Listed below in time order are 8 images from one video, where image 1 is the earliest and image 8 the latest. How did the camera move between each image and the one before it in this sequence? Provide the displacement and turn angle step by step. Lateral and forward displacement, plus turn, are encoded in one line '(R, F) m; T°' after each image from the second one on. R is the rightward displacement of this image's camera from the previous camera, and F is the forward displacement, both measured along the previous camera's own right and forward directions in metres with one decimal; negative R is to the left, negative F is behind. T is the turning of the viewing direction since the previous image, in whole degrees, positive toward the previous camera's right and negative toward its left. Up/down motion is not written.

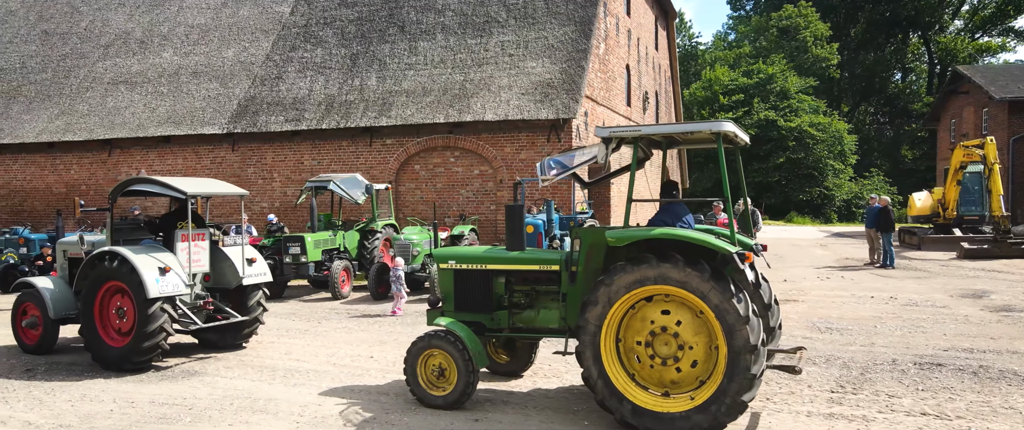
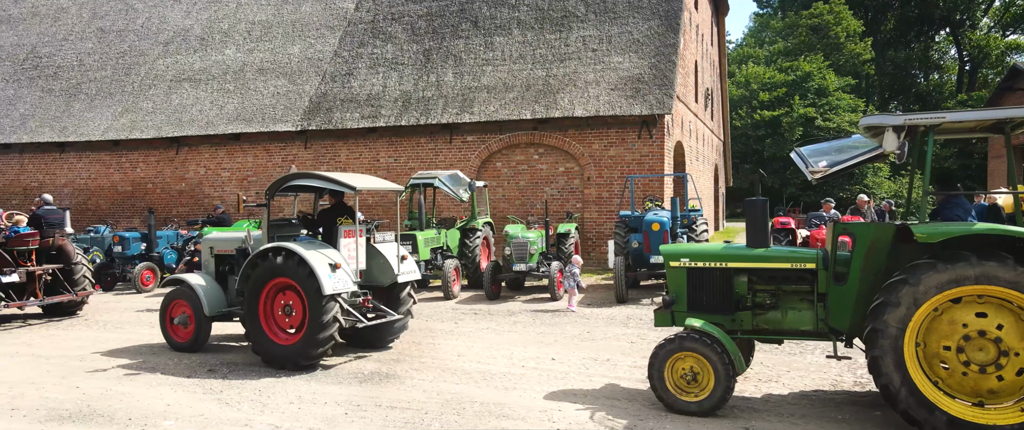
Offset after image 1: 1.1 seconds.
(-1.4, +0.2) m; -1°
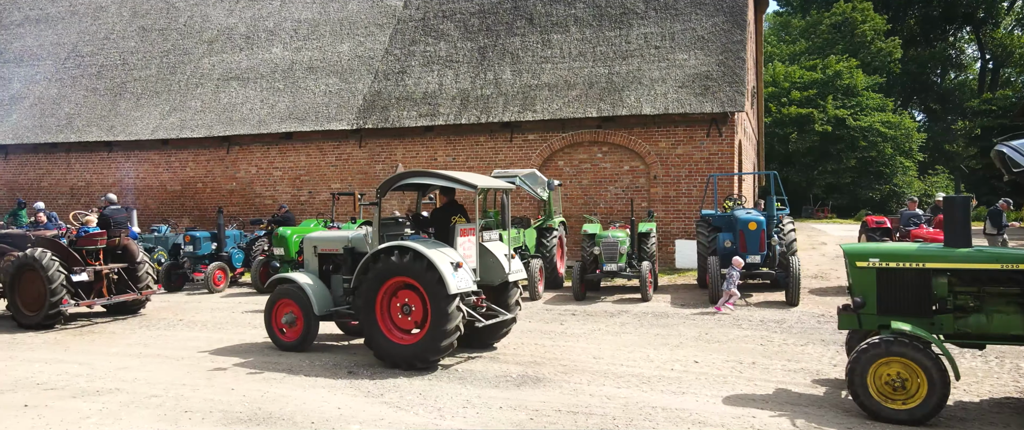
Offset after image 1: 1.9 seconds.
(-1.1, +0.2) m; -1°
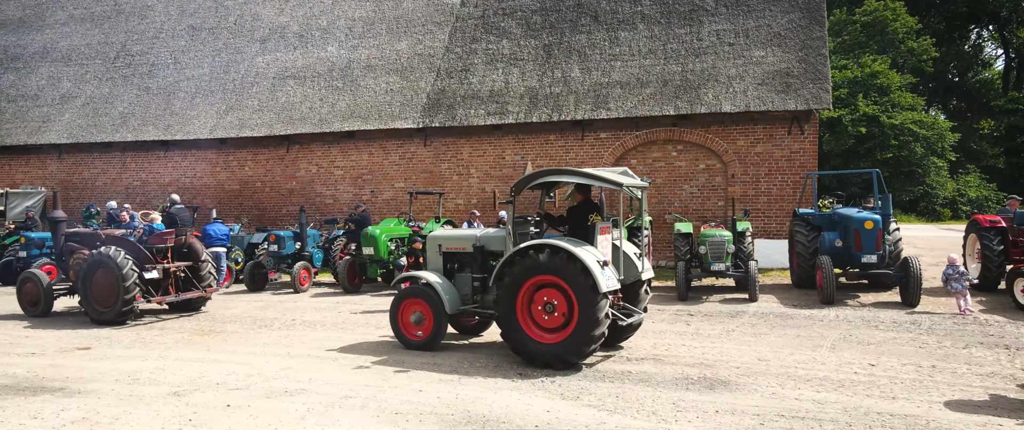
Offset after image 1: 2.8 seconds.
(-1.2, +0.1) m; -1°
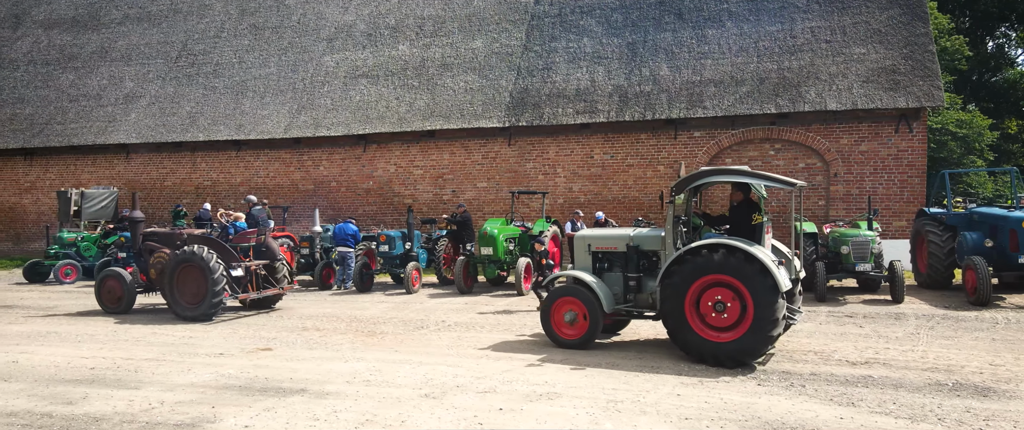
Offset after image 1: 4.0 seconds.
(-1.6, +0.1) m; -1°
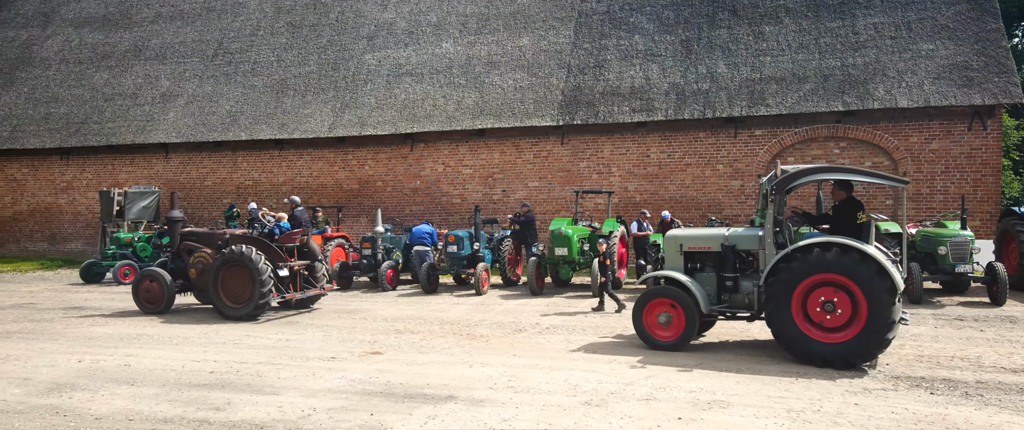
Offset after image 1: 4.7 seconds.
(-1.0, +0.2) m; -1°
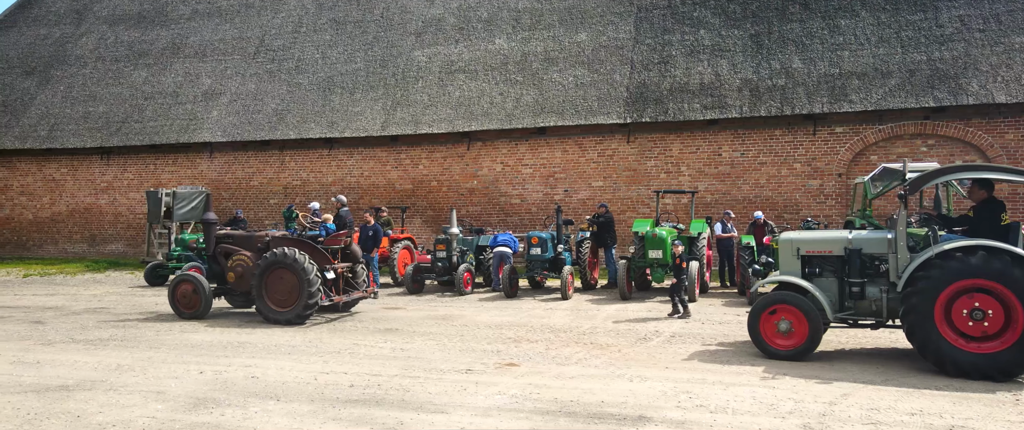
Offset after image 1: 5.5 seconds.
(-1.1, +0.5) m; -1°
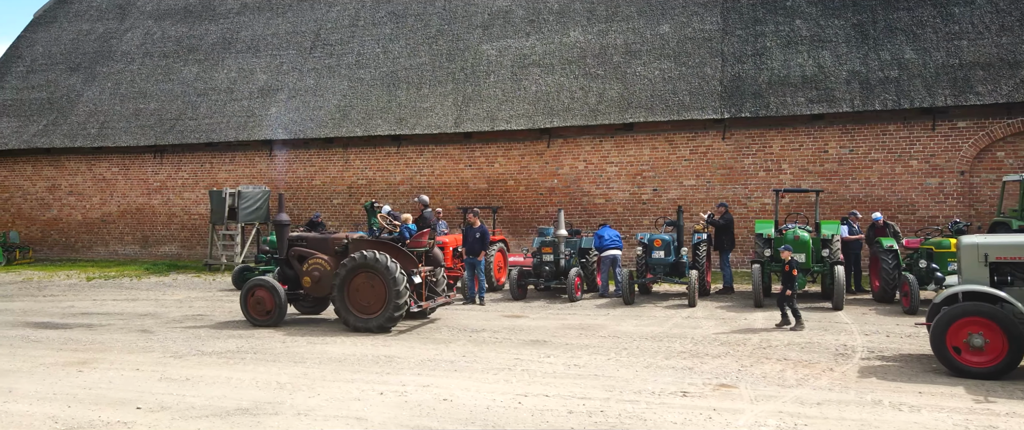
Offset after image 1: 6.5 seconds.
(-1.4, +0.8) m; -1°
